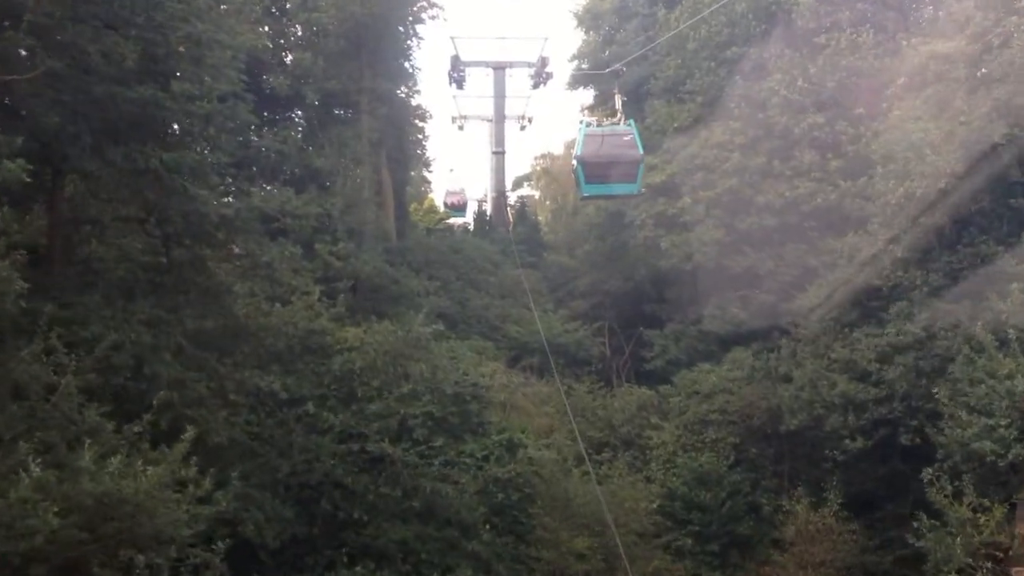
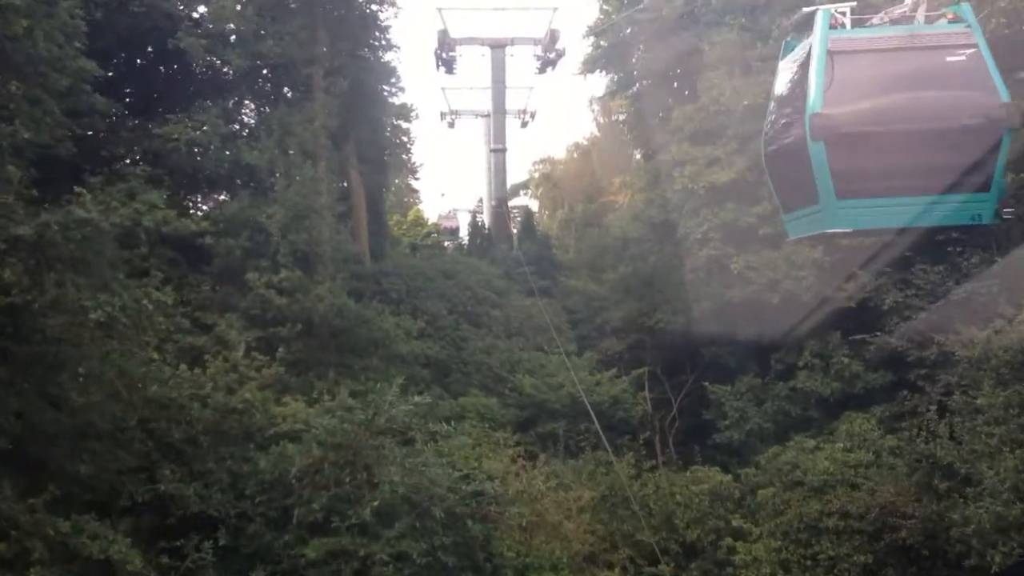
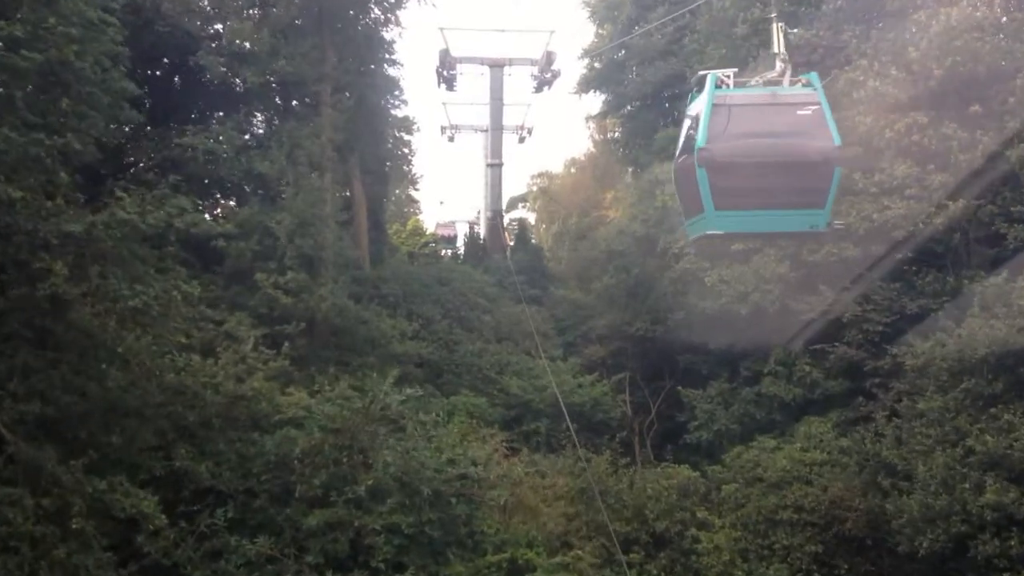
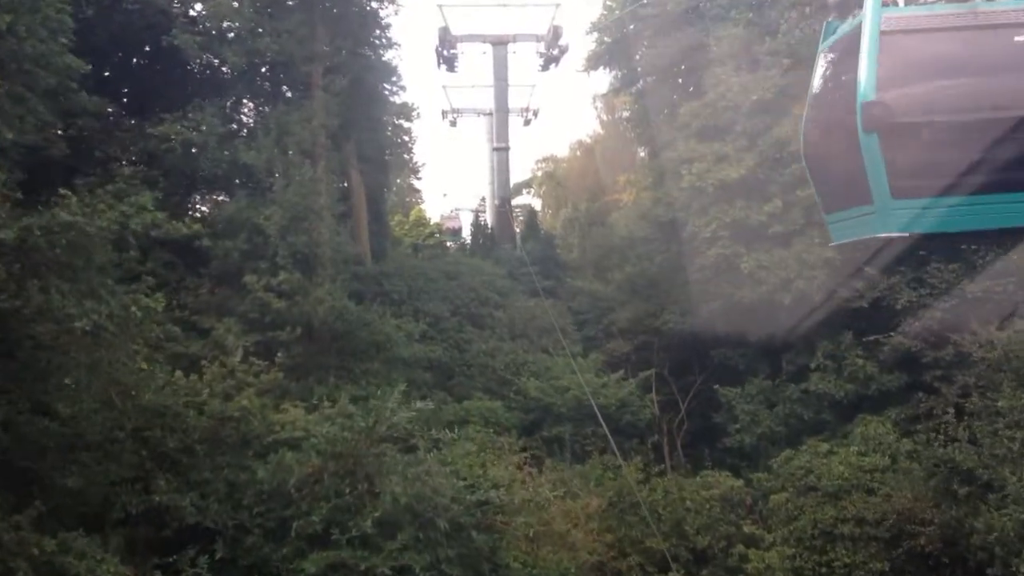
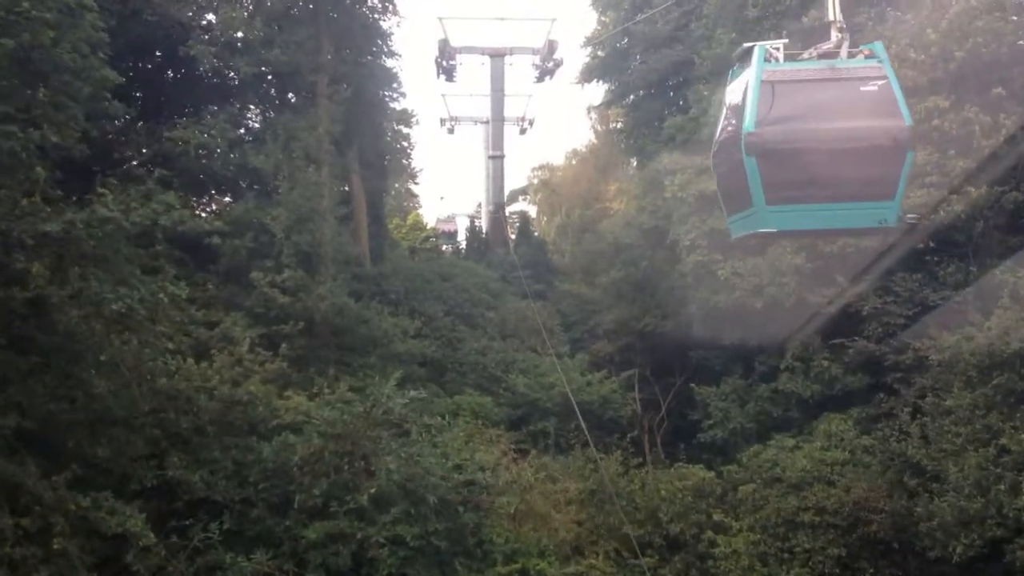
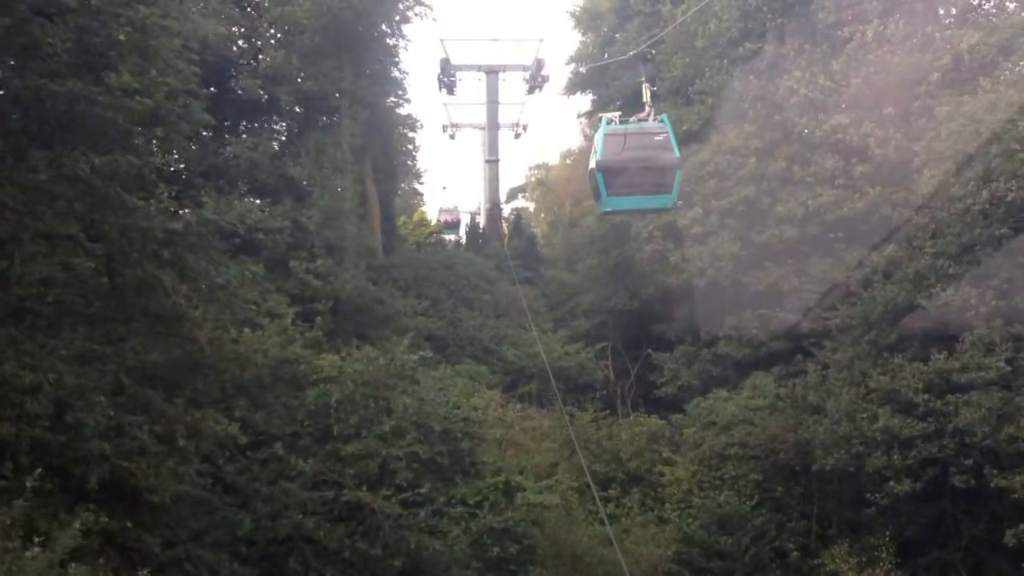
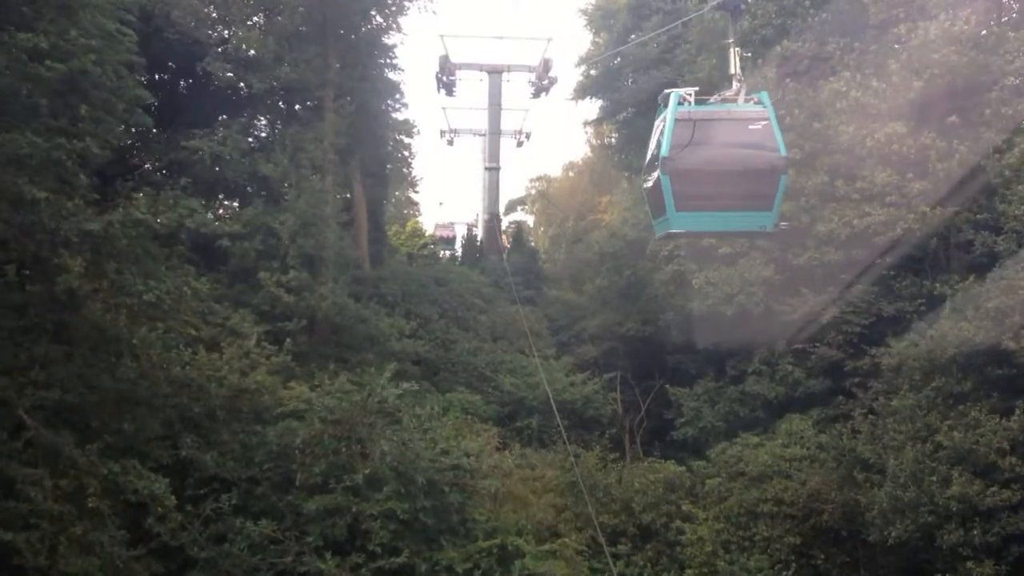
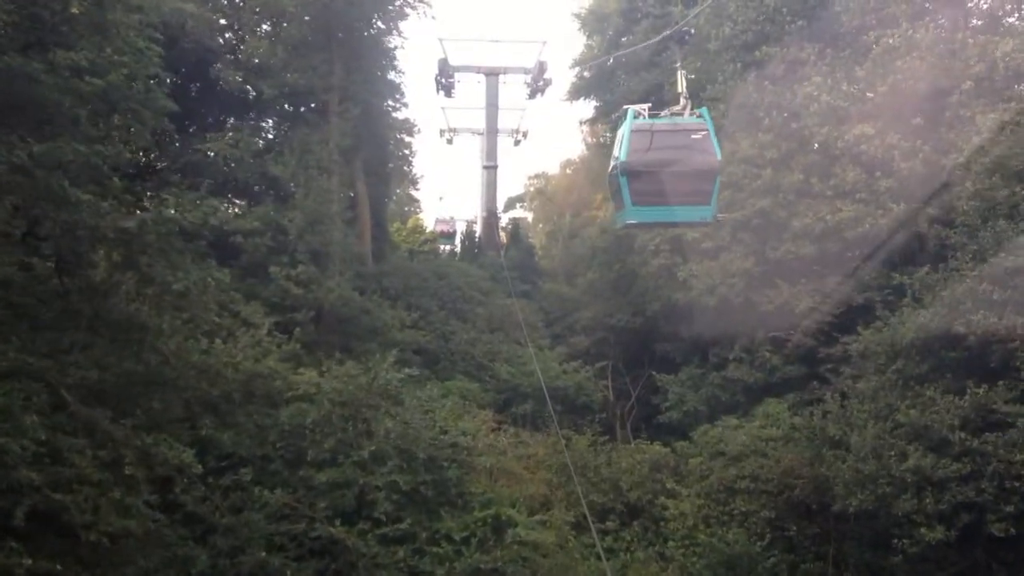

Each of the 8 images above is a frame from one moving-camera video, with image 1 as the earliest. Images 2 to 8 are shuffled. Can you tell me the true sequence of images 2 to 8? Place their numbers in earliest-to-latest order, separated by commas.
6, 8, 7, 3, 5, 2, 4
